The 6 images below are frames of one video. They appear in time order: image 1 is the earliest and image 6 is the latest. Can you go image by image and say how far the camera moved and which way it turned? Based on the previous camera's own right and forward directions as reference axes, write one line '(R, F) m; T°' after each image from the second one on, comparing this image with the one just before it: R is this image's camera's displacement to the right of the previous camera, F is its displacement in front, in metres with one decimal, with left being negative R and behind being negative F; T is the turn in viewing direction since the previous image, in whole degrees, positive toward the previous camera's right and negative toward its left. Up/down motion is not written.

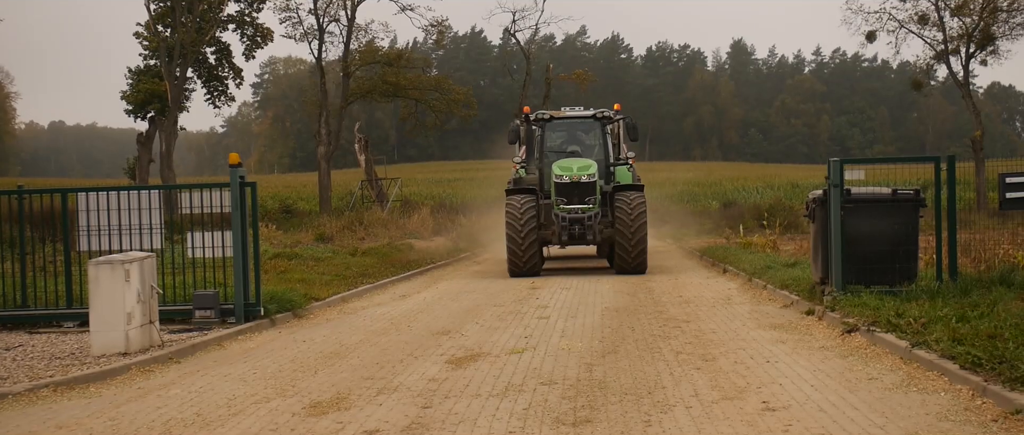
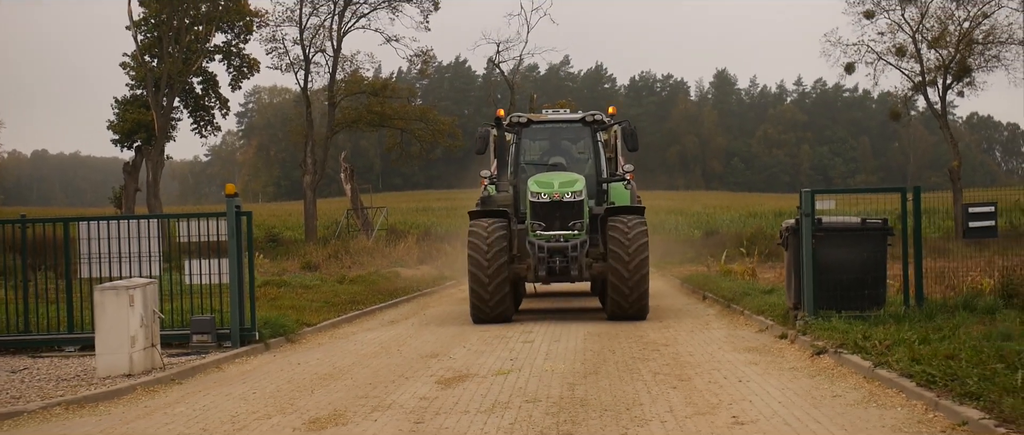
(0.0, -0.5) m; +1°
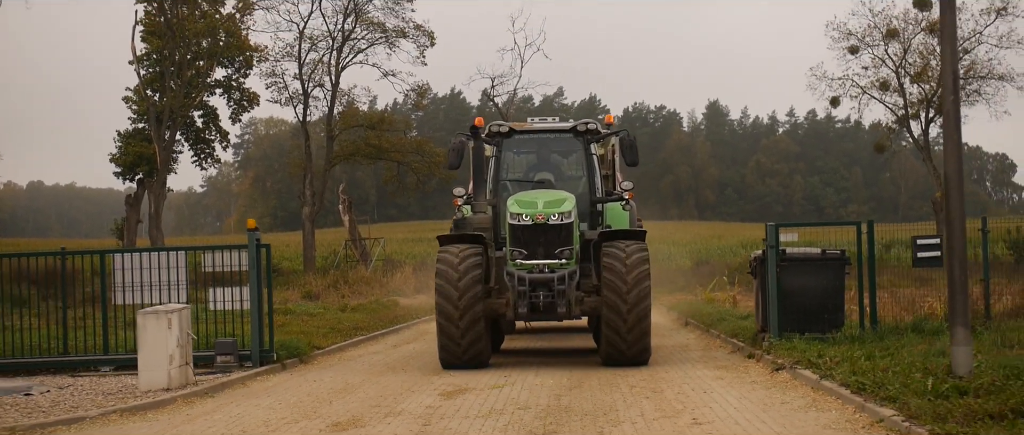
(0.0, -1.2) m; 0°
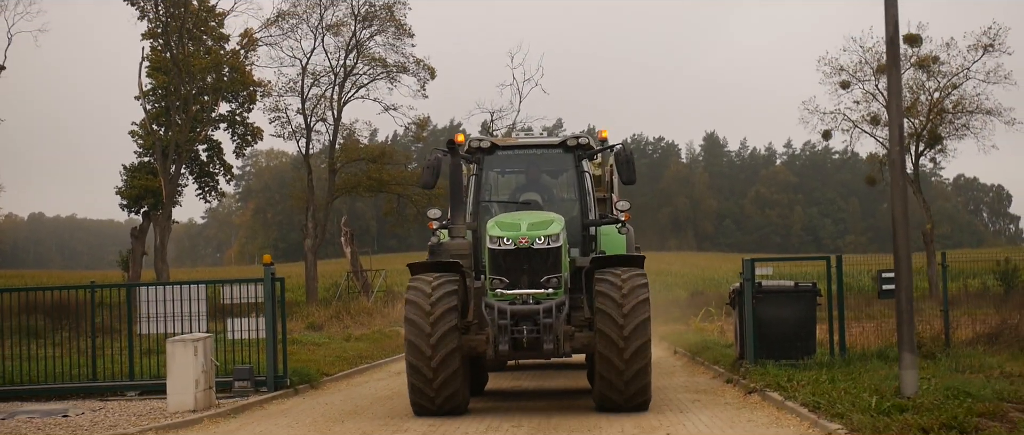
(+0.1, -1.0) m; 0°
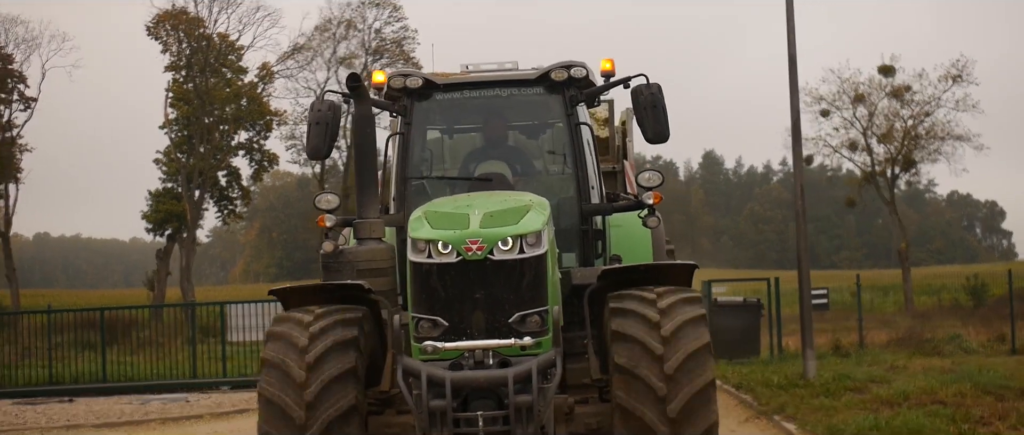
(-0.2, -3.8) m; 0°
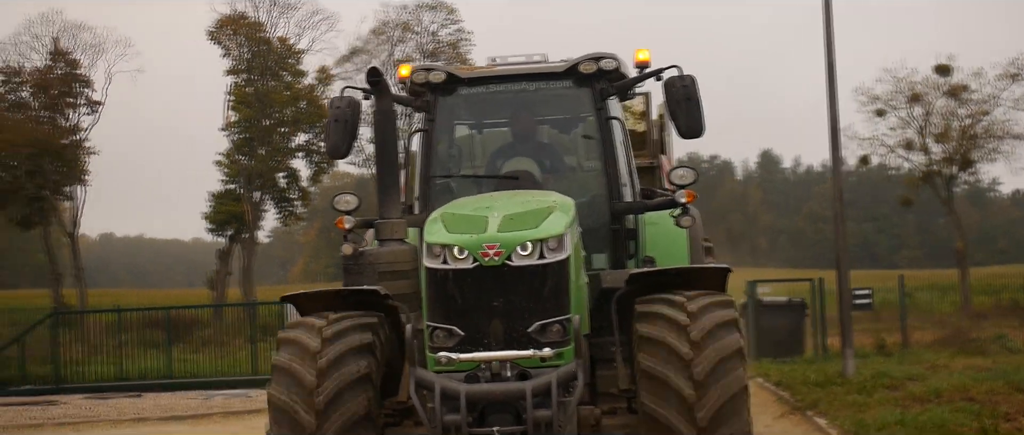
(+0.1, -0.6) m; -3°
